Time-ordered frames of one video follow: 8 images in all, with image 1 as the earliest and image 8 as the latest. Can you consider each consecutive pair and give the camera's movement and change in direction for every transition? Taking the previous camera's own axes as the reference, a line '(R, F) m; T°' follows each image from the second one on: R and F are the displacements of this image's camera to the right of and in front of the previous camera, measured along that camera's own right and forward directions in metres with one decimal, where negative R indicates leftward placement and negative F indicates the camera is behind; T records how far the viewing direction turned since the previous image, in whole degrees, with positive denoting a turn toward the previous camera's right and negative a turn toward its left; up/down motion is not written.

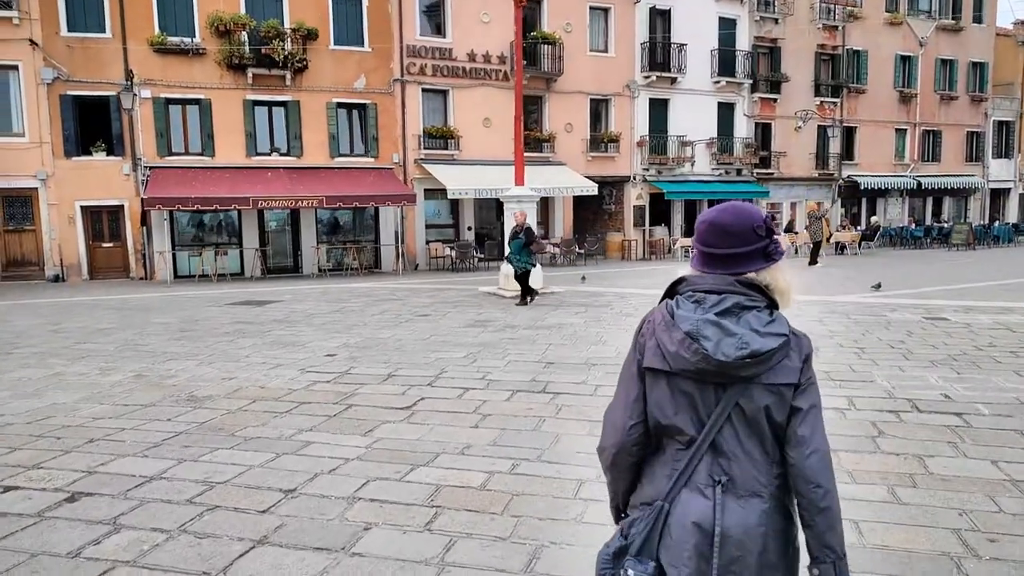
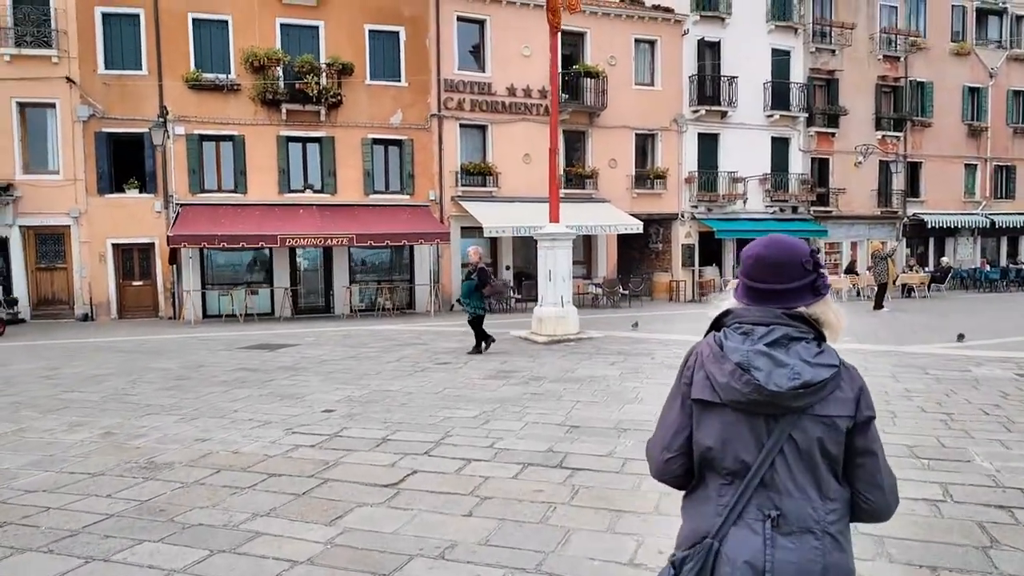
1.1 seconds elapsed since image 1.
(+0.3, +1.1) m; -4°
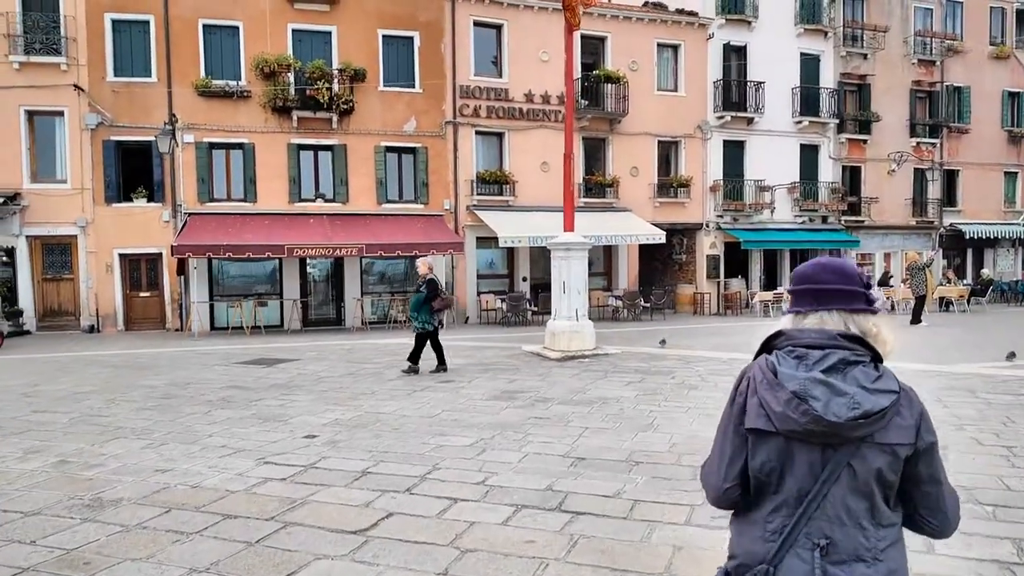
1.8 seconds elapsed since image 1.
(+0.2, +0.7) m; -2°
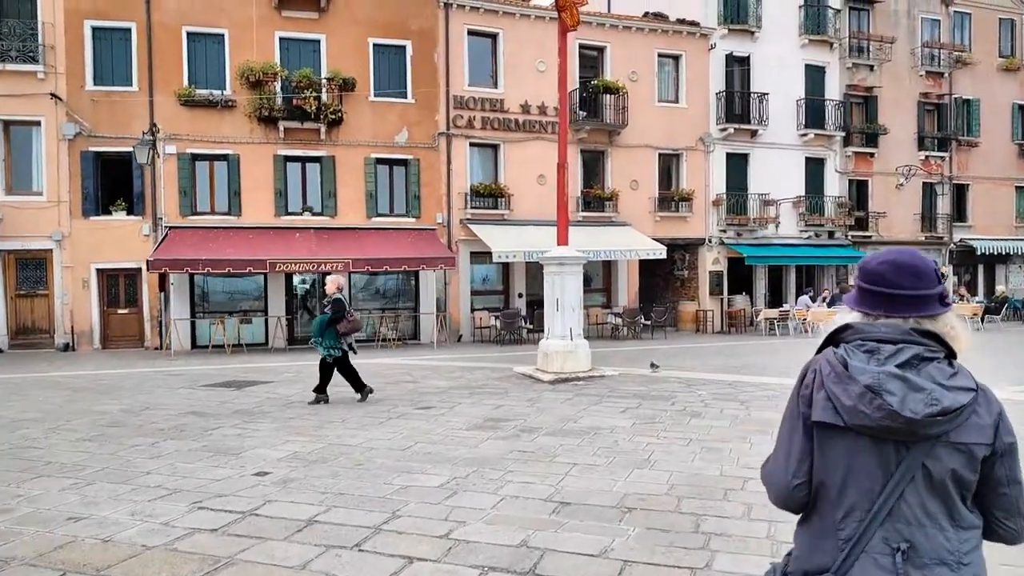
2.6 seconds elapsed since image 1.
(+0.2, +0.8) m; 0°
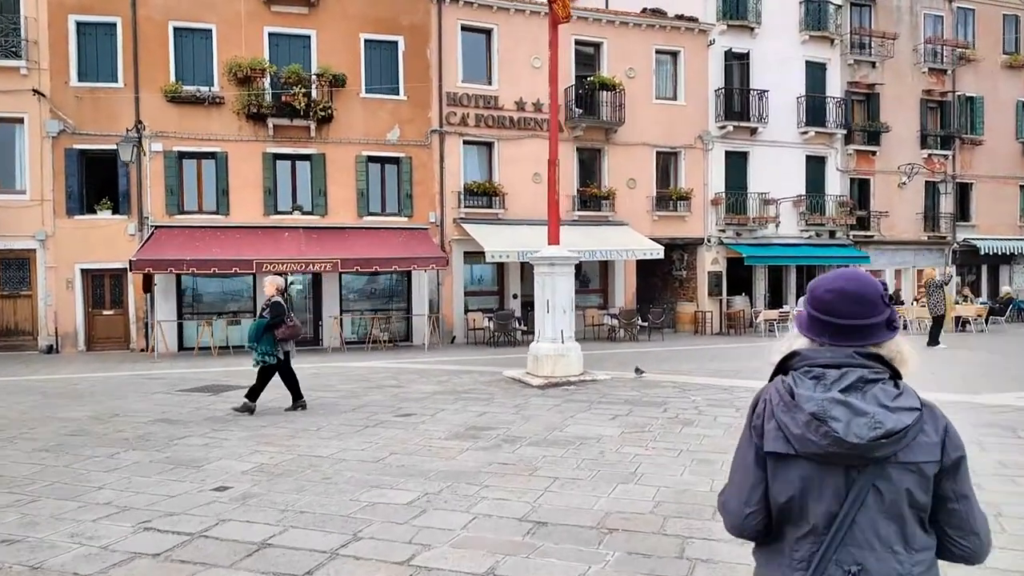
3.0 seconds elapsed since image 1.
(+0.2, +0.4) m; 0°
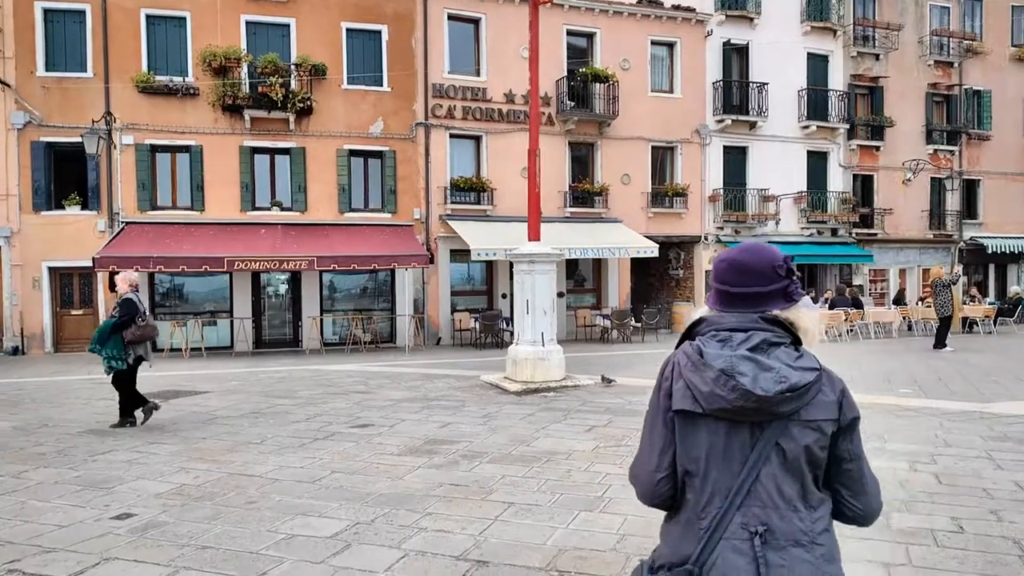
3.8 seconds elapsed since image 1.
(+0.4, +0.8) m; 0°
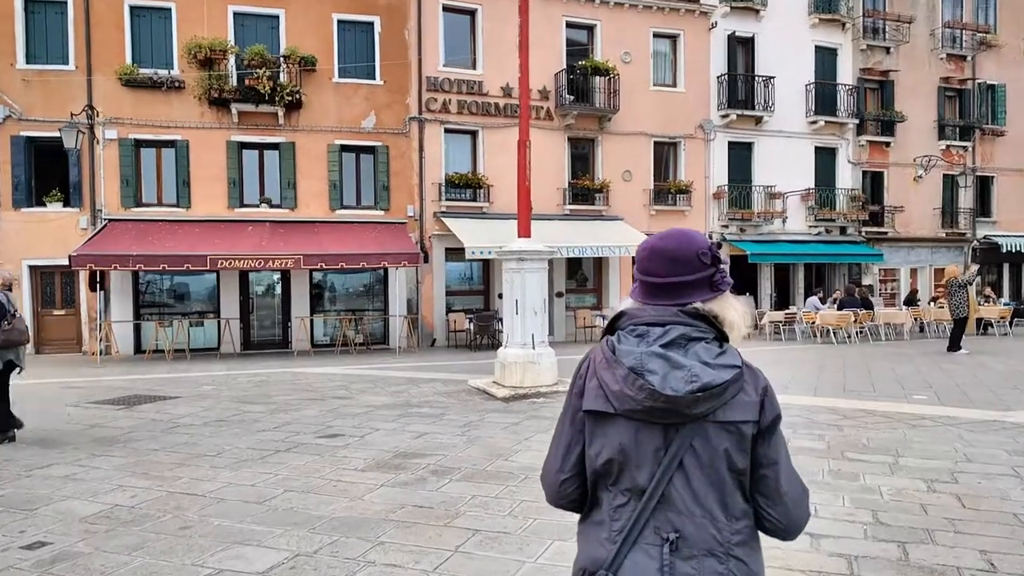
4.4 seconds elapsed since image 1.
(+0.3, +0.6) m; -1°
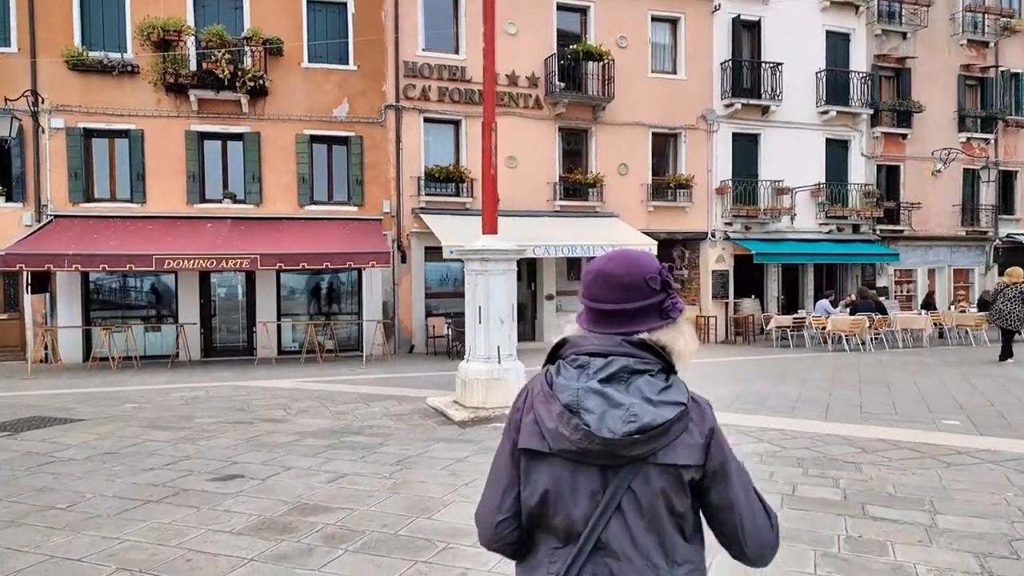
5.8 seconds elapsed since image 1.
(+0.5, +1.4) m; -1°
